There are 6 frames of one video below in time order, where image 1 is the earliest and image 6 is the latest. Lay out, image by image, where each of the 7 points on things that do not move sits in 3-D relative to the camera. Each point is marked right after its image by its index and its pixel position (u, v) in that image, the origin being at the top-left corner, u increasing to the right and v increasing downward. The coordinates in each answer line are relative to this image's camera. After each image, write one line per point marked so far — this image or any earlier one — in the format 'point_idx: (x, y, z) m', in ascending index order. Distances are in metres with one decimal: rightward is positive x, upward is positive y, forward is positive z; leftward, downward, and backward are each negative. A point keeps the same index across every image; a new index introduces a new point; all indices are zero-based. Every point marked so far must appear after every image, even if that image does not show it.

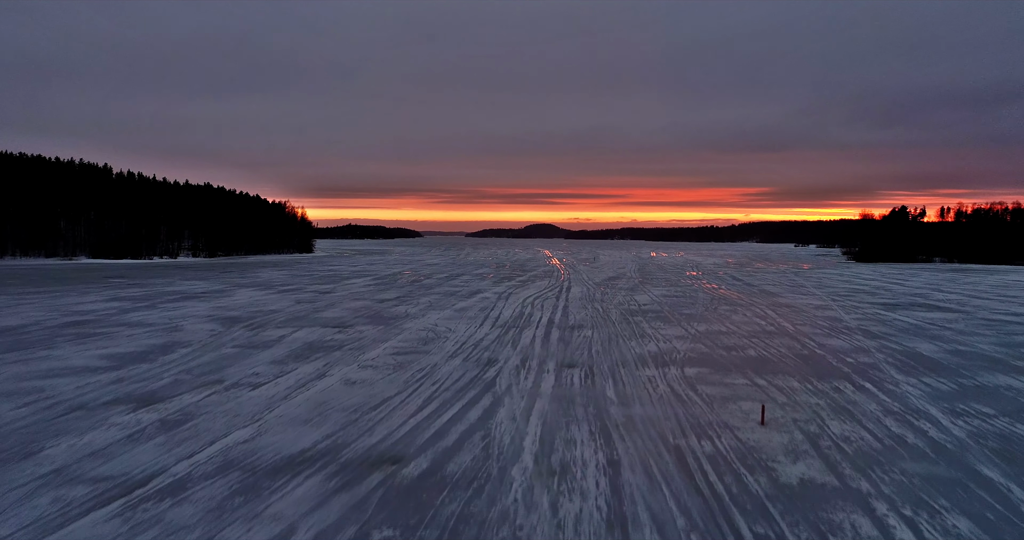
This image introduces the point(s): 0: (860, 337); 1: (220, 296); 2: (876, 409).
0: (+4.2, -0.8, +6.6) m
1: (-5.4, -0.5, +10.1) m
2: (+2.5, -1.0, +3.8) m
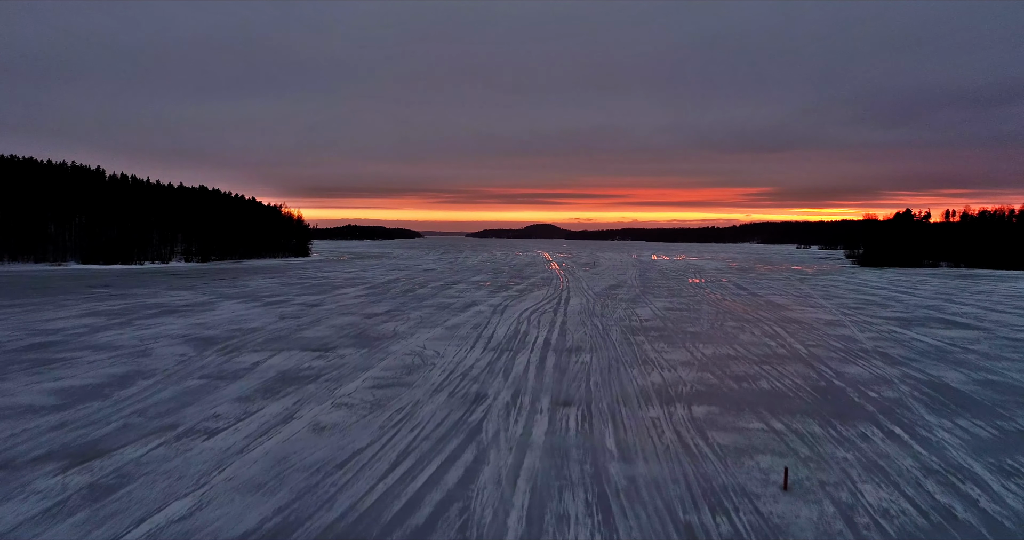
0: (+4.1, -1.0, +6.1) m
1: (-5.5, -0.7, +9.6) m
2: (+2.5, -1.2, +3.3) m
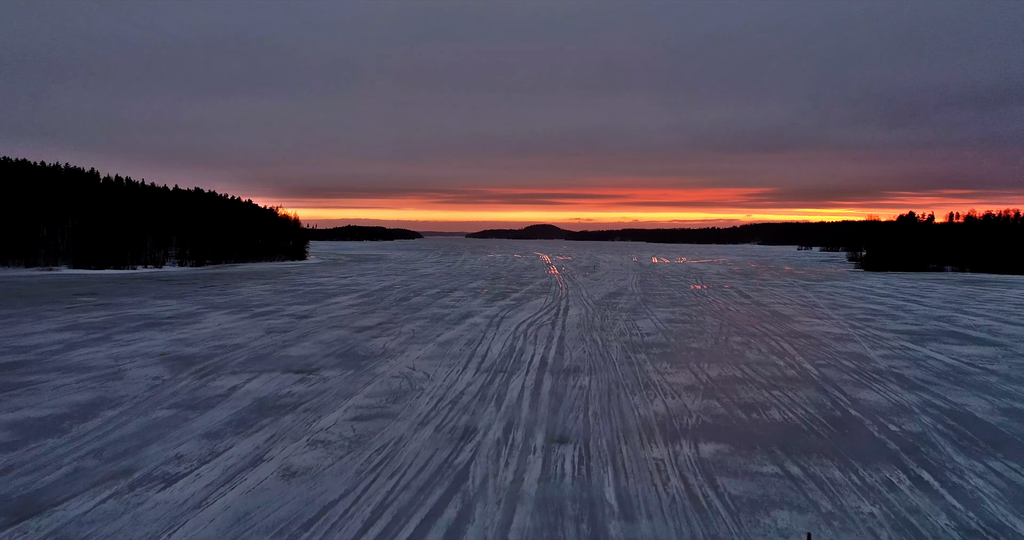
0: (+4.1, -1.2, +5.8) m
1: (-5.6, -0.9, +9.3) m
2: (+2.4, -1.4, +3.0) m
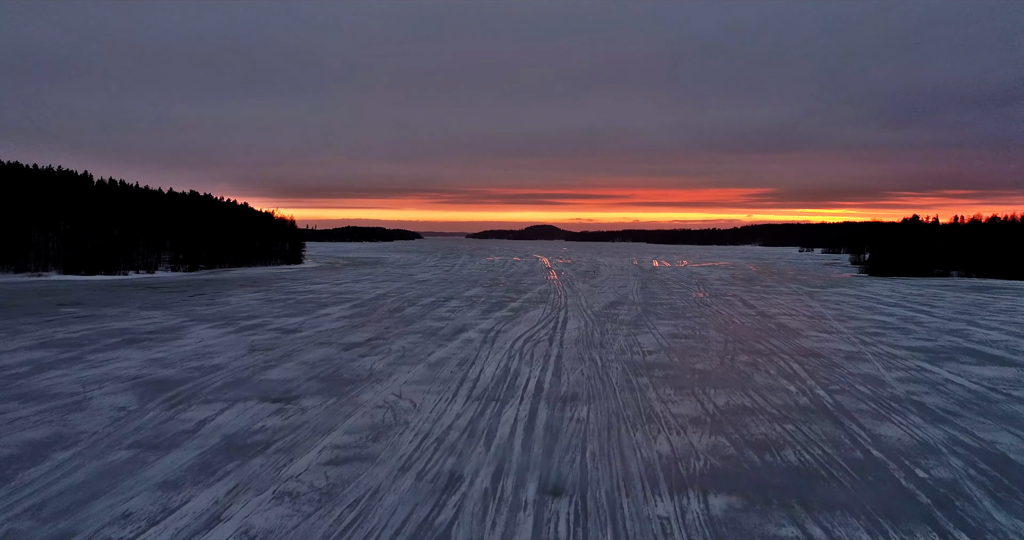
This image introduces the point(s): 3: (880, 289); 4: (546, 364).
0: (+4.0, -1.5, +5.3) m
1: (-5.7, -1.1, +8.9) m
2: (+2.3, -1.6, +2.6) m
3: (+13.2, -0.6, +19.5) m
4: (+0.5, -1.3, +7.4) m
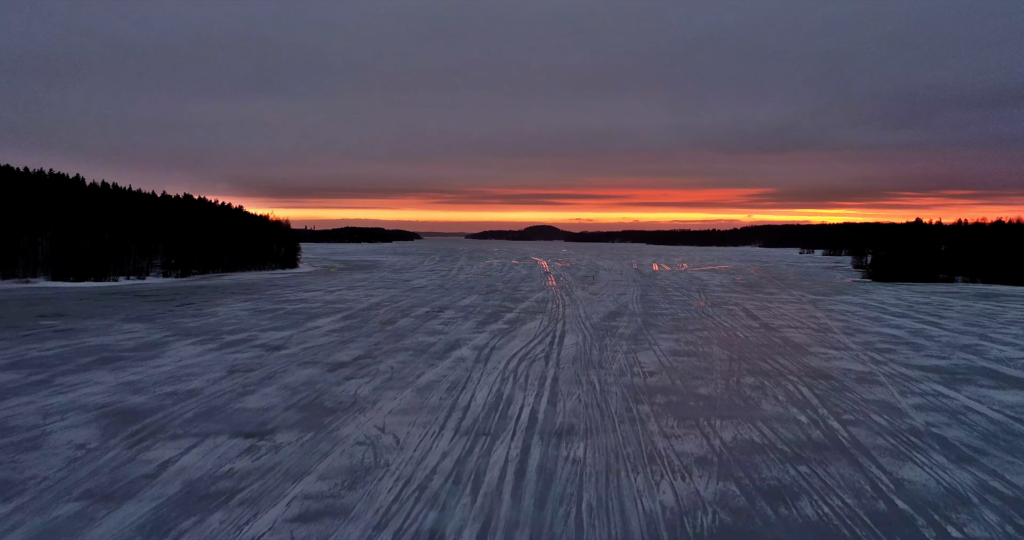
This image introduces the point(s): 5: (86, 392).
0: (+3.9, -1.7, +4.9) m
1: (-5.7, -1.4, +8.5) m
2: (+2.2, -1.9, +2.2) m
3: (+13.1, -0.9, +19.1) m
4: (+0.4, -1.5, +7.0) m
5: (-5.3, -1.5, +6.8) m
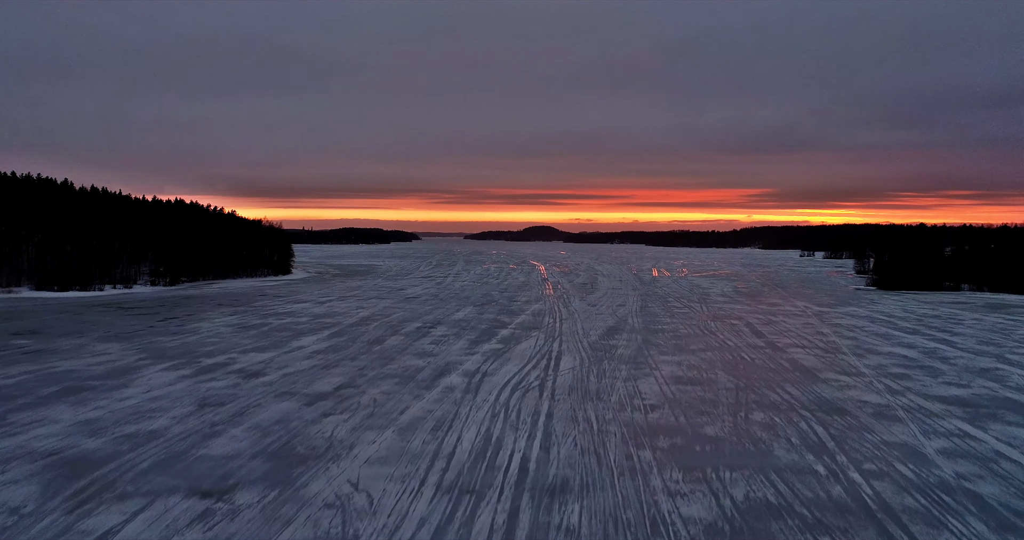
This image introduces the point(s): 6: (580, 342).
0: (+3.8, -2.1, +4.4) m
1: (-5.9, -1.7, +7.9) m
2: (+2.1, -2.2, +1.6) m
3: (+13.0, -1.2, +18.6) m
4: (+0.3, -1.9, +6.5) m
5: (-5.4, -1.9, +6.2) m
6: (+1.5, -1.5, +11.7) m
